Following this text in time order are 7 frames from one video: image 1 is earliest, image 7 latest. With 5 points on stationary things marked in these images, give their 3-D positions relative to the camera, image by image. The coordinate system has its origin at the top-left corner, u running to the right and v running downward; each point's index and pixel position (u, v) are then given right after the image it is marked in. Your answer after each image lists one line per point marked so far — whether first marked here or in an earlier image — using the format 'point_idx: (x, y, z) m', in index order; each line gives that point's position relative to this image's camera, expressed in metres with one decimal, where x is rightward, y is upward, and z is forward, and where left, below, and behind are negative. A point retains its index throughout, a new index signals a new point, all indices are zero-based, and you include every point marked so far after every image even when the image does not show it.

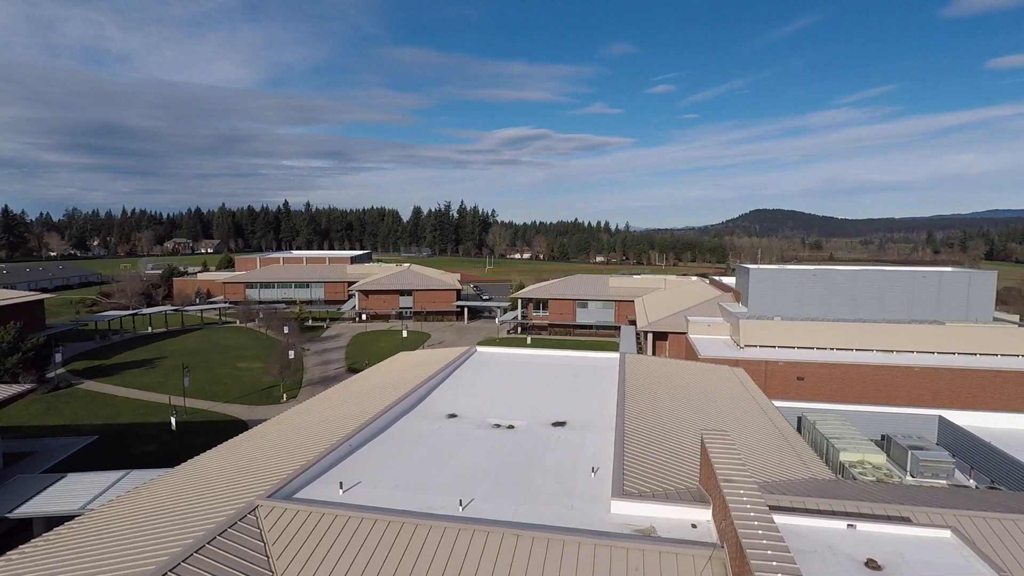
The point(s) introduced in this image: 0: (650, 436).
0: (+2.9, -3.2, +12.5) m
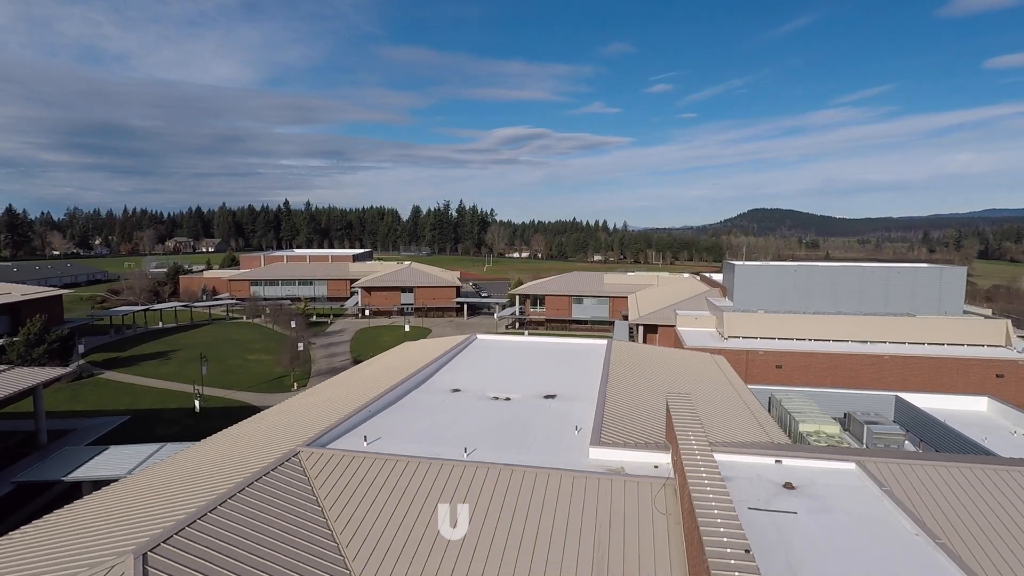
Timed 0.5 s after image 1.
0: (+2.8, -2.9, +14.6) m
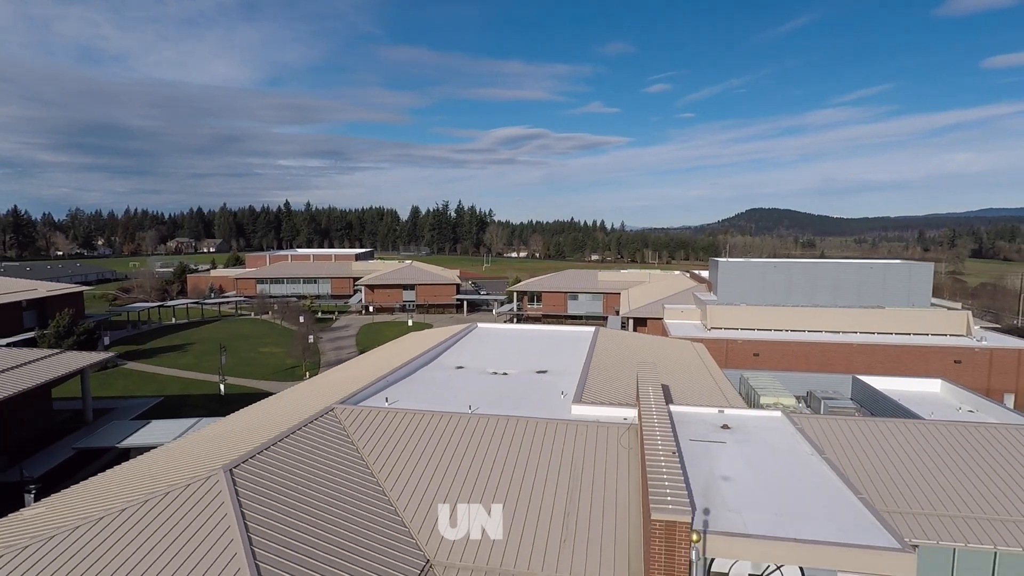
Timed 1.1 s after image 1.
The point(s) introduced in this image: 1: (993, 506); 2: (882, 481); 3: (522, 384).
0: (+2.7, -2.6, +17.1) m
1: (+9.5, -4.3, +11.5) m
2: (+8.0, -3.9, +12.5) m
3: (+0.3, -2.8, +17.3) m
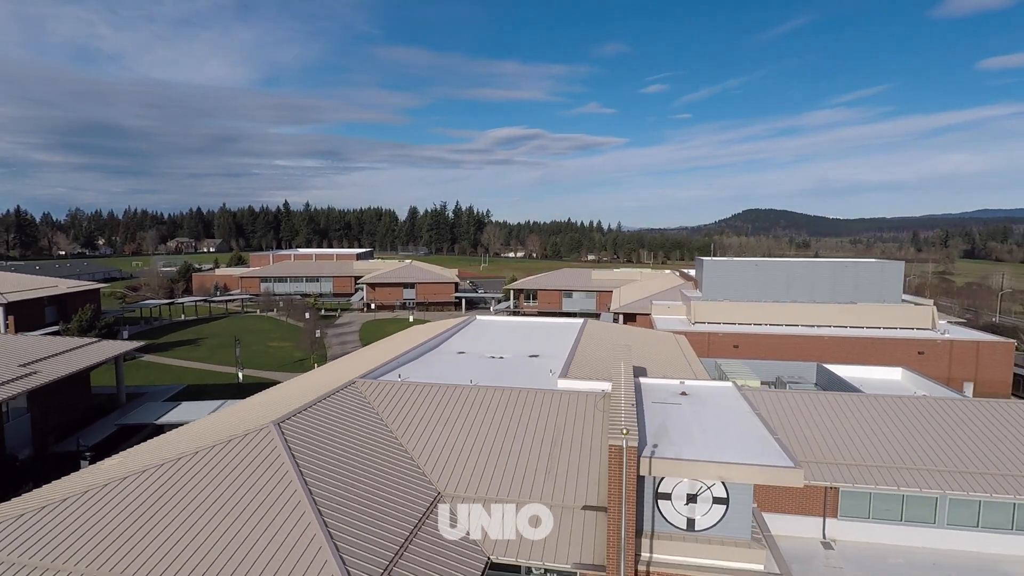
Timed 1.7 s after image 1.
0: (+2.6, -2.3, +19.5) m
1: (+9.4, -4.0, +14.0) m
2: (+7.8, -3.7, +14.9) m
3: (+0.1, -2.6, +19.7) m
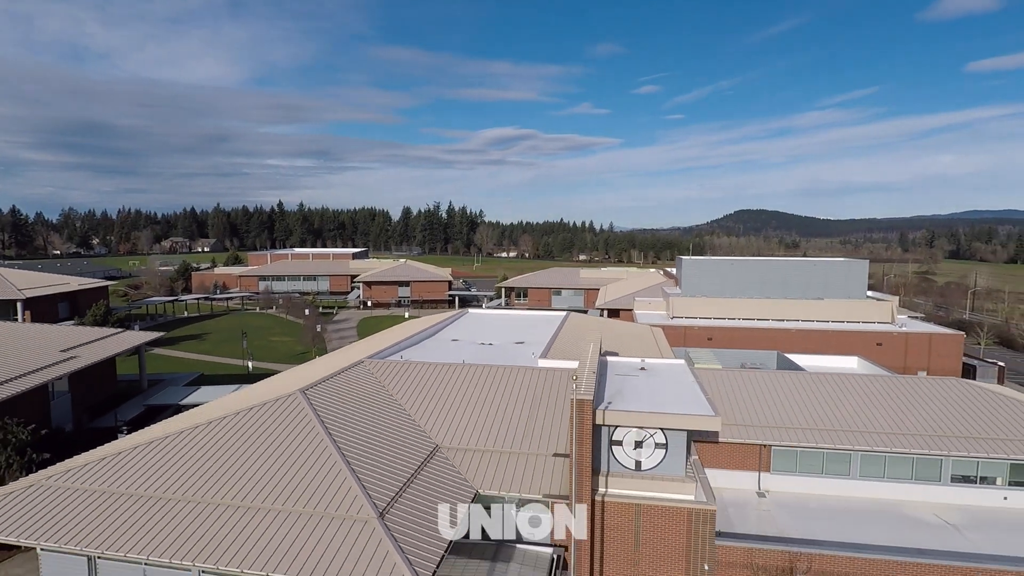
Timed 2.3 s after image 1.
0: (+2.1, -2.1, +22.1) m
1: (+9.0, -3.8, +16.7) m
2: (+7.4, -3.5, +17.6) m
3: (-0.3, -2.3, +22.3) m
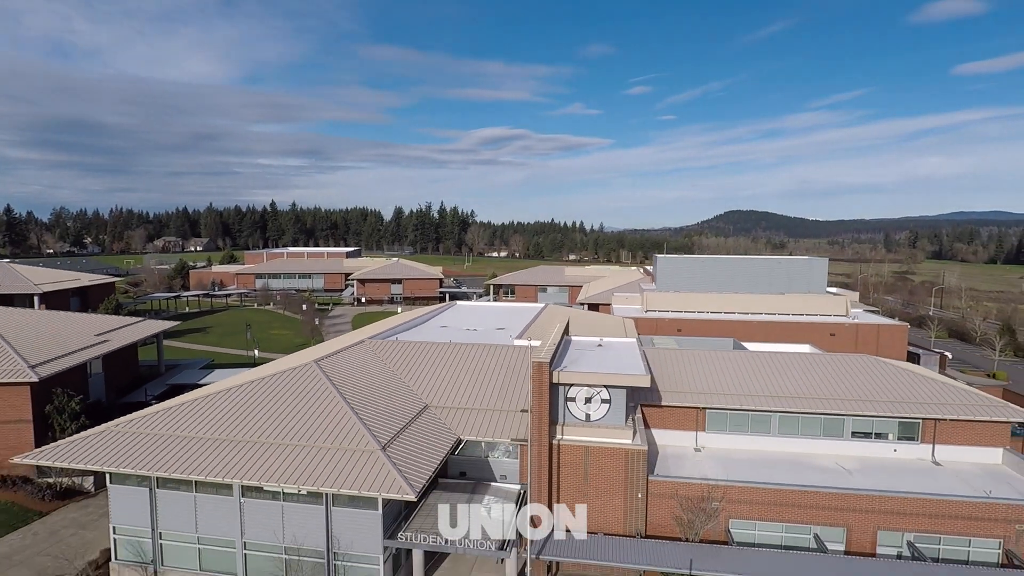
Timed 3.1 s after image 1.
0: (+1.3, -1.7, +25.4) m
1: (+8.2, -3.5, +20.0) m
2: (+6.7, -3.1, +21.0) m
3: (-1.1, -2.0, +25.5) m
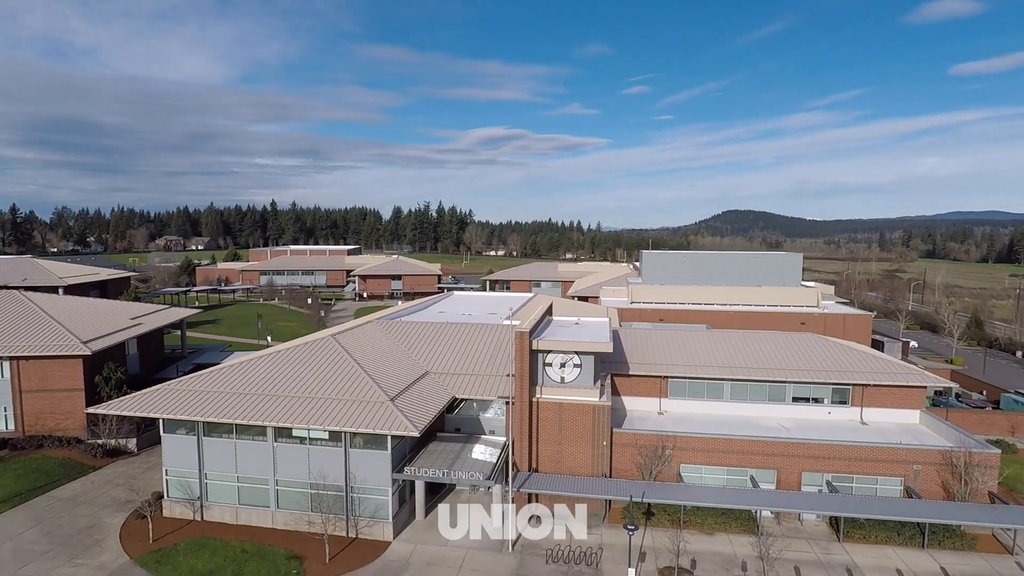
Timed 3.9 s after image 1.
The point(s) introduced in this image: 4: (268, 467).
0: (+0.8, -1.2, +28.5) m
1: (+7.8, -2.9, +23.1) m
2: (+6.2, -2.6, +24.1) m
3: (-1.6, -1.4, +28.6) m
4: (-7.3, -5.3, +17.6) m
